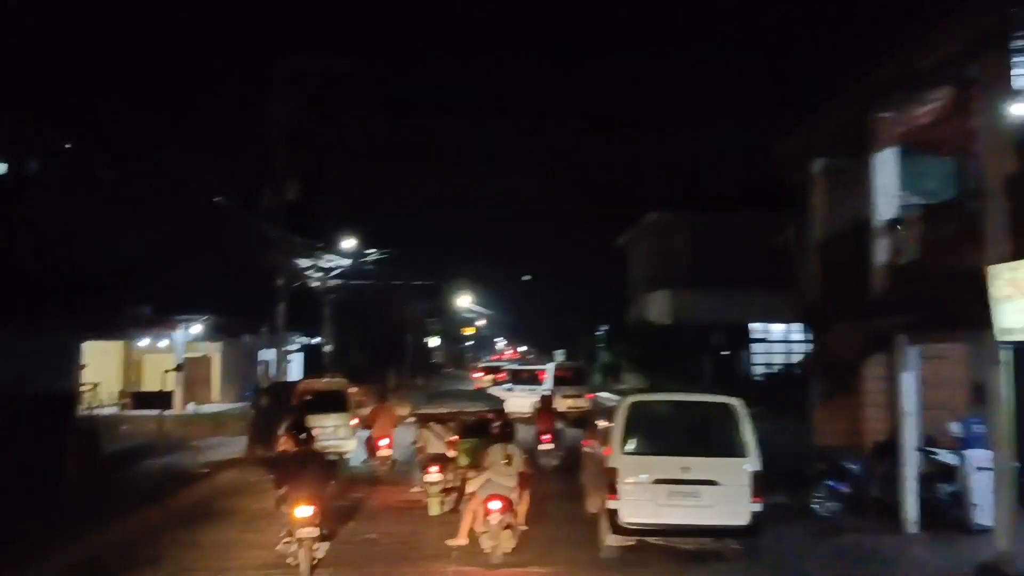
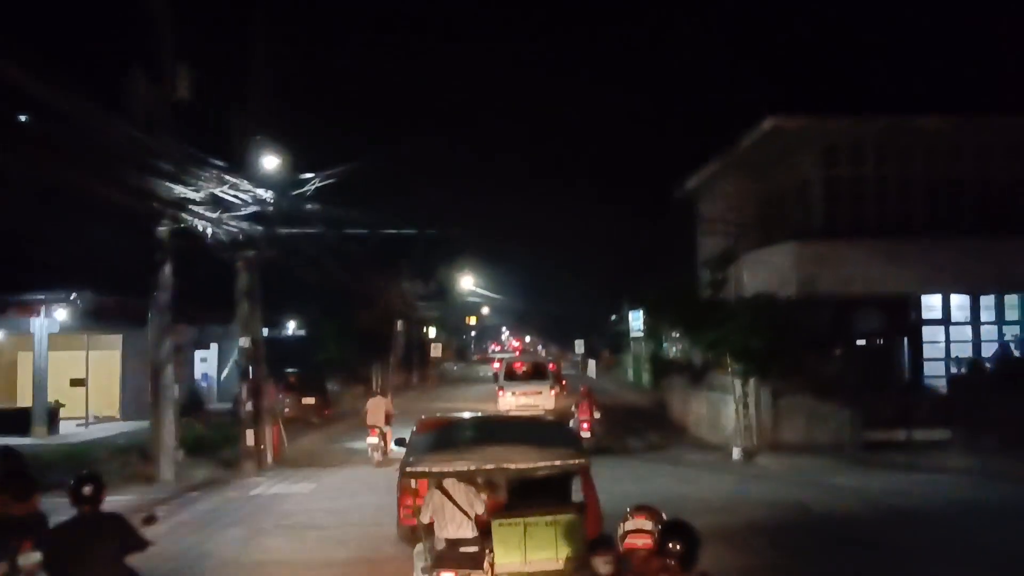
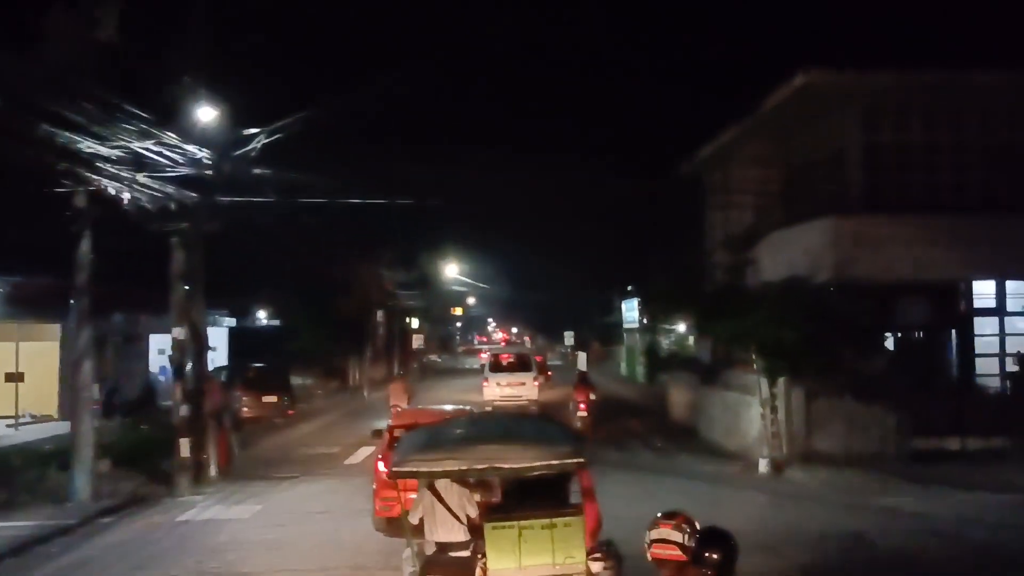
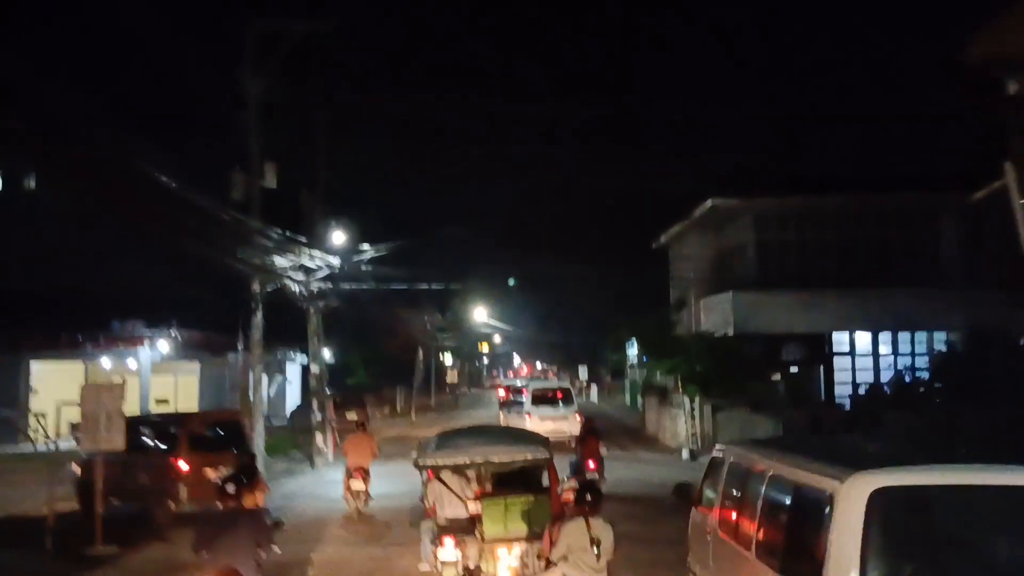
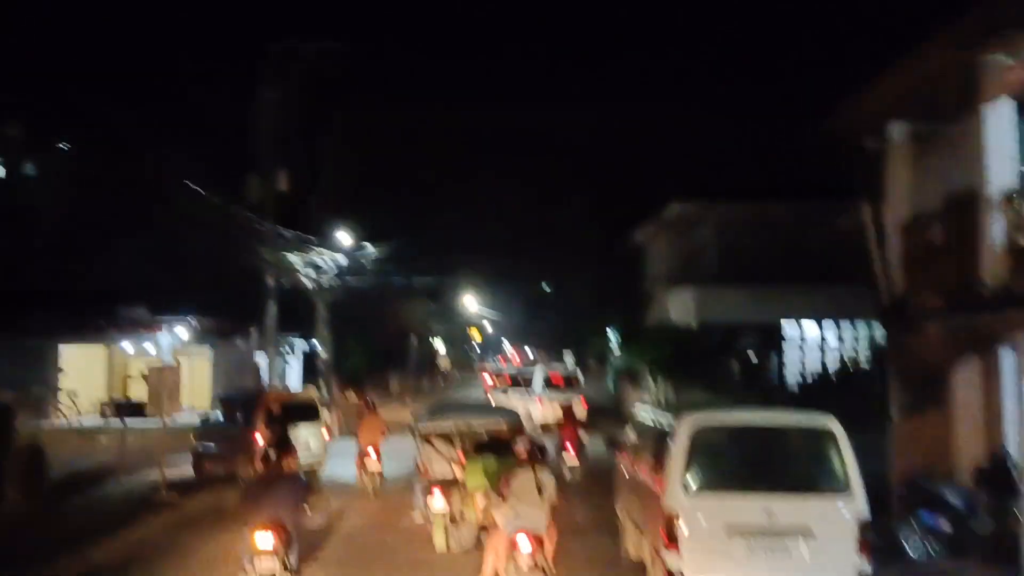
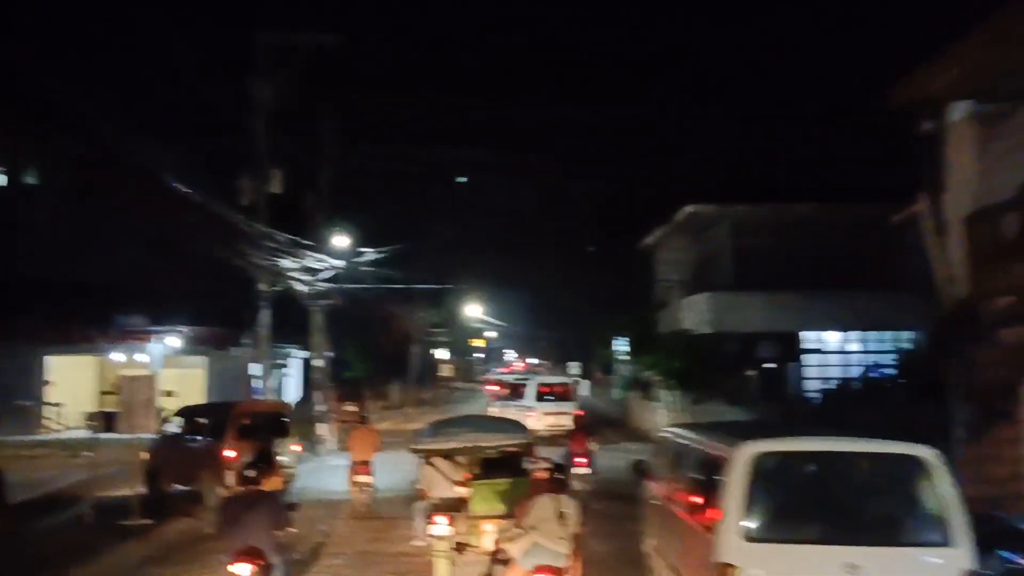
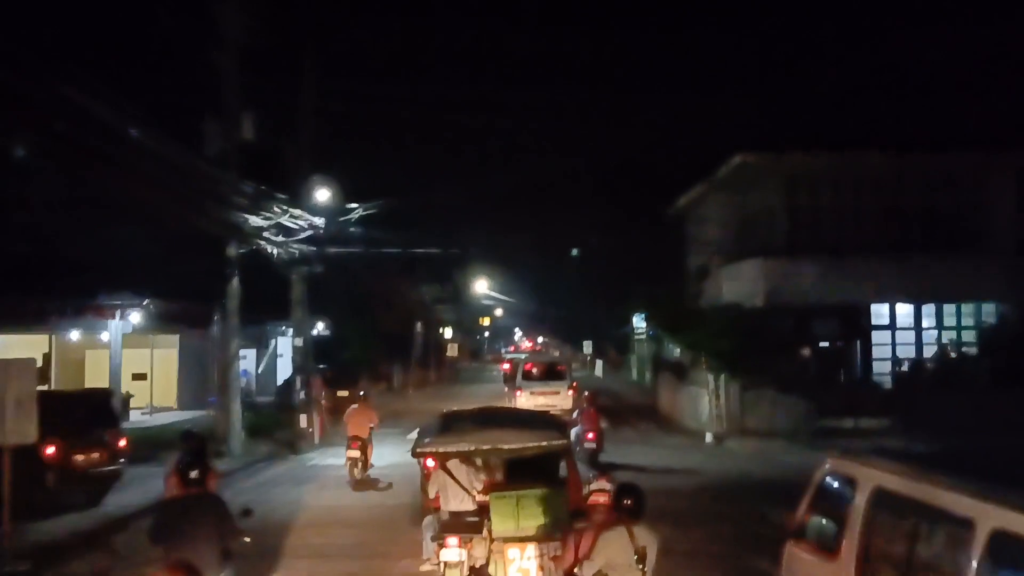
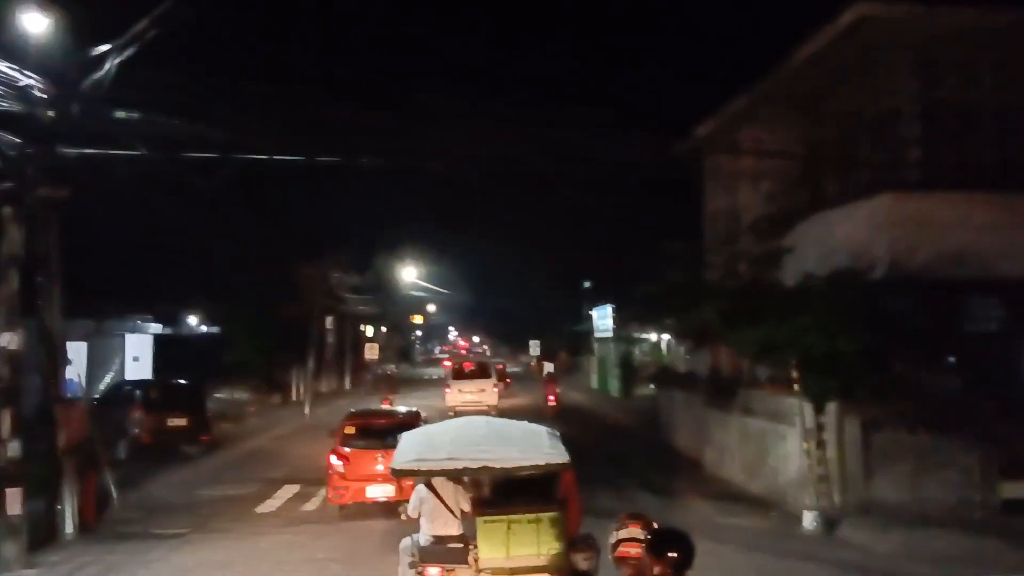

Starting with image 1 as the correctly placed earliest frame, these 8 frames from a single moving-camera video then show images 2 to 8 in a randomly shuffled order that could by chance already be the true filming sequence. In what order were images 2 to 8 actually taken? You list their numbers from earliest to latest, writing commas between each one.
5, 6, 4, 7, 2, 3, 8
